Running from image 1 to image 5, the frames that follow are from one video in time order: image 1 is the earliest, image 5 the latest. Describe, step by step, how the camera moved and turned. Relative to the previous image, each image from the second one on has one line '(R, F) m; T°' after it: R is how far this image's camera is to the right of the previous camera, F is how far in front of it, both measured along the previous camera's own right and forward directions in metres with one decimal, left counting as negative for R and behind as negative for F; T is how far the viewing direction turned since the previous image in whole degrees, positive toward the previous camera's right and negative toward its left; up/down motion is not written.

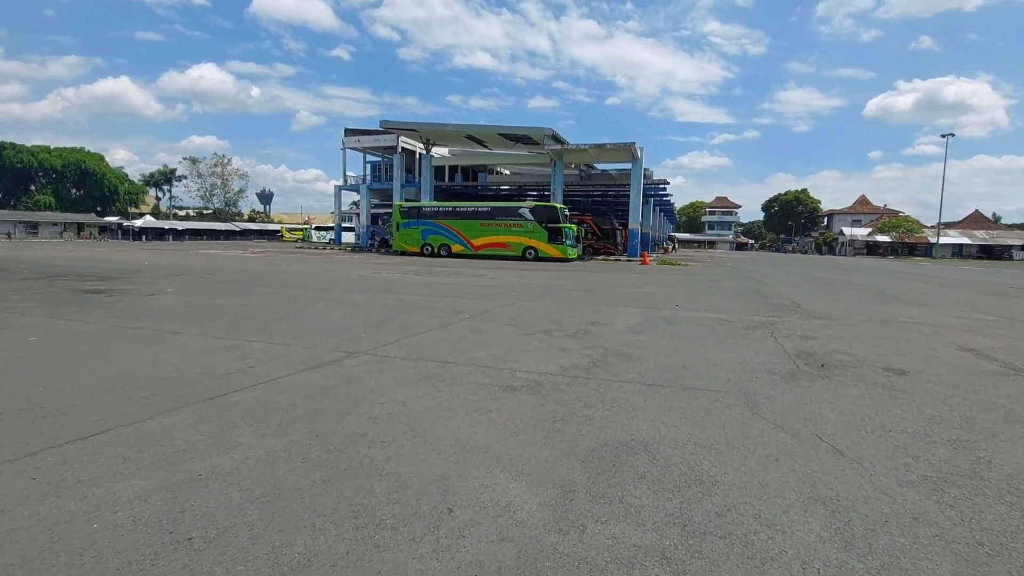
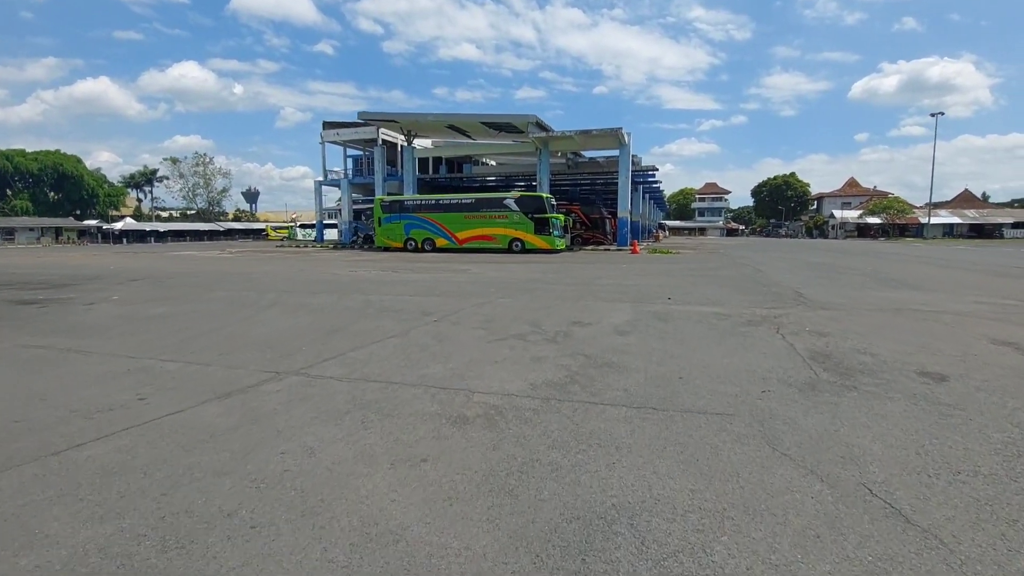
(+0.3, +1.1) m; +1°
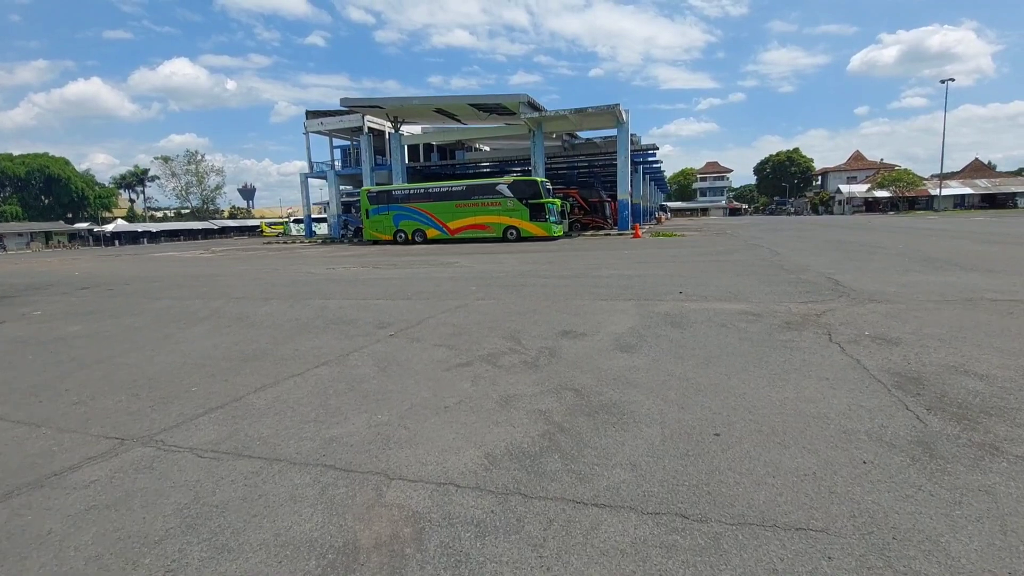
(+0.4, +1.8) m; 0°
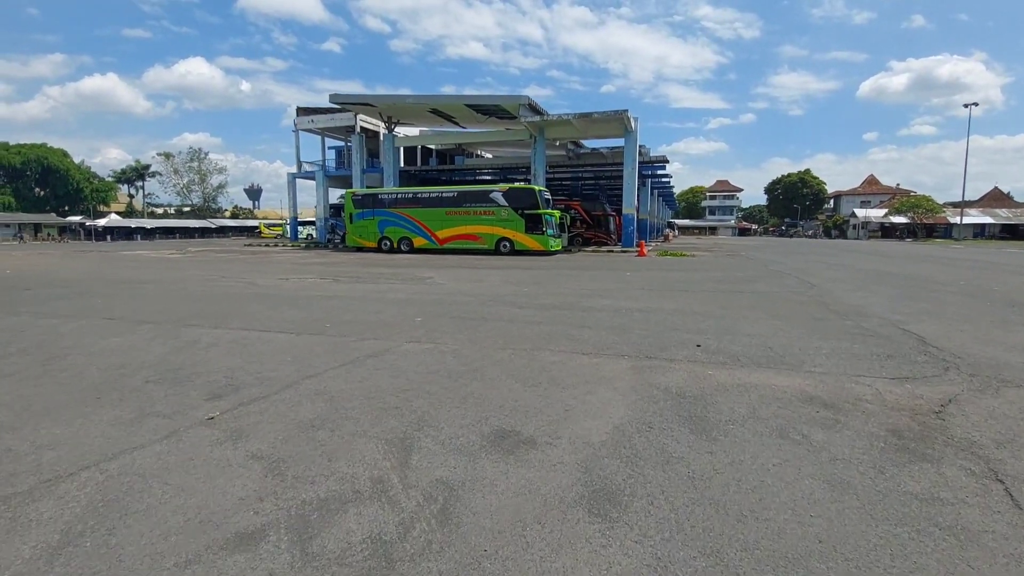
(+0.7, +2.8) m; 0°
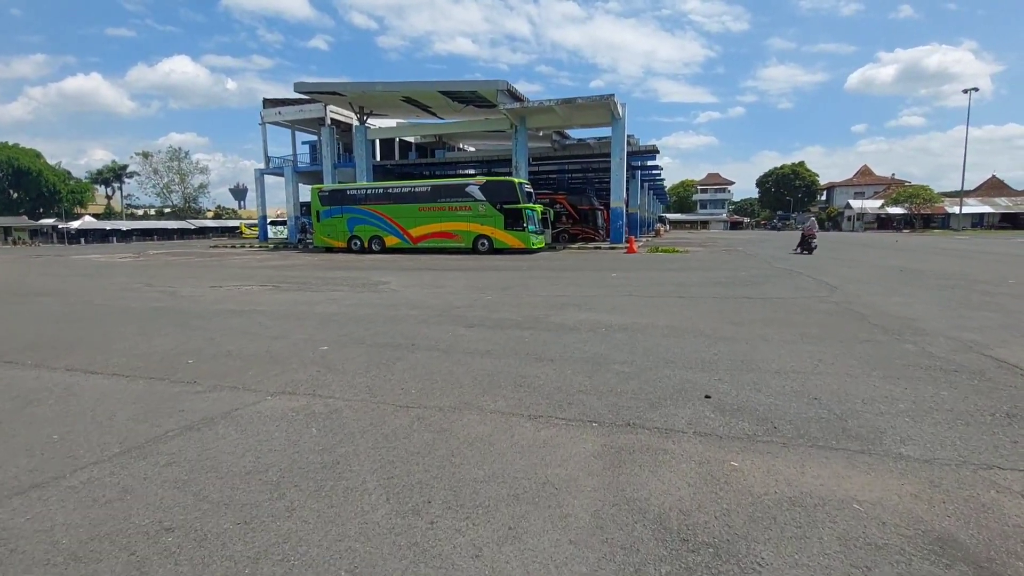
(+0.7, +2.2) m; +1°
